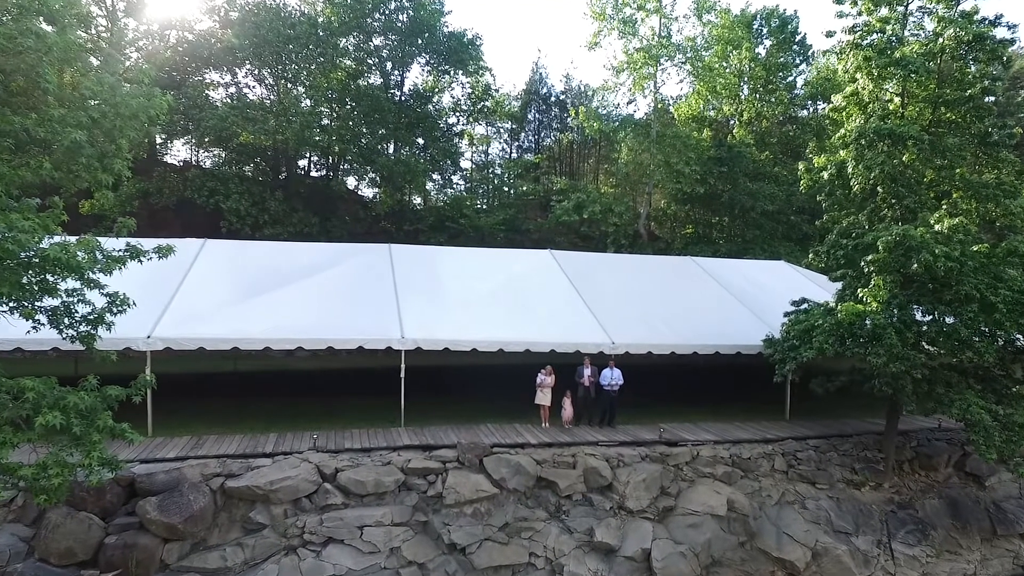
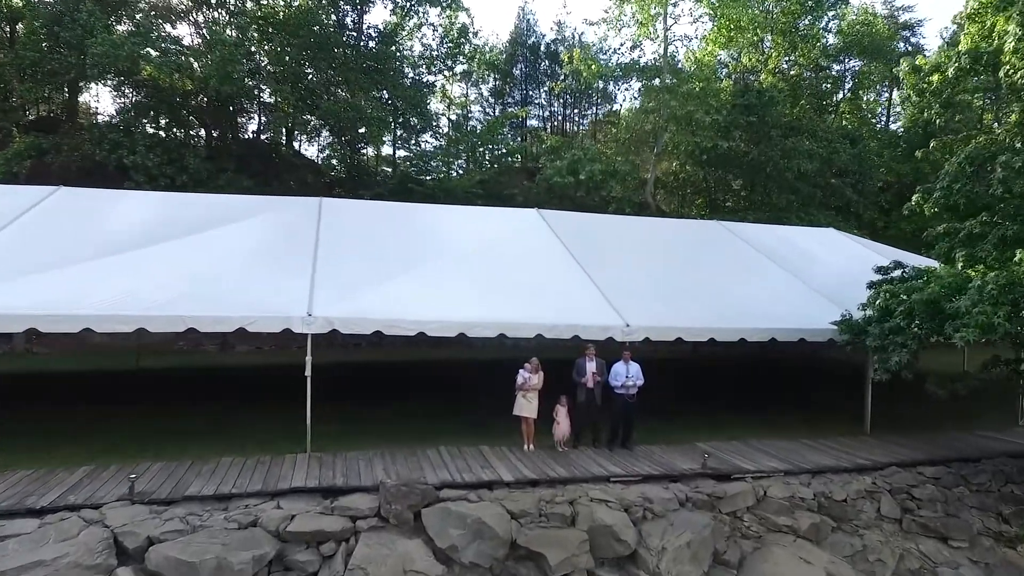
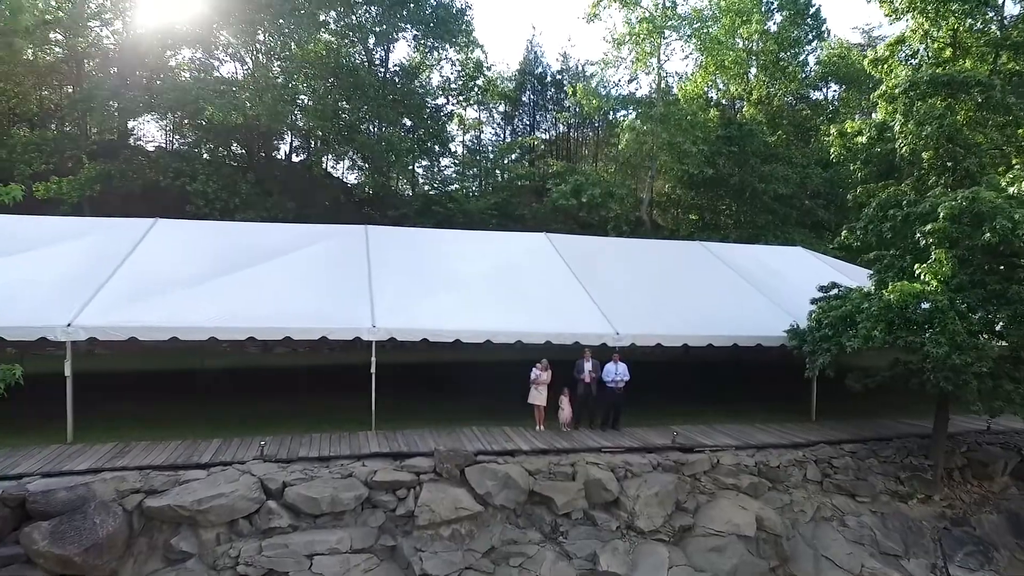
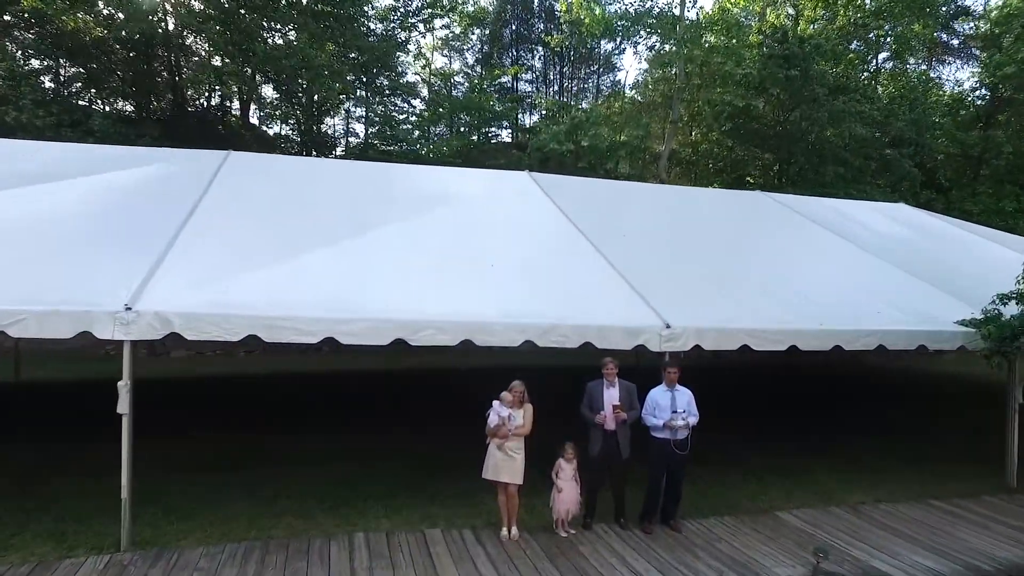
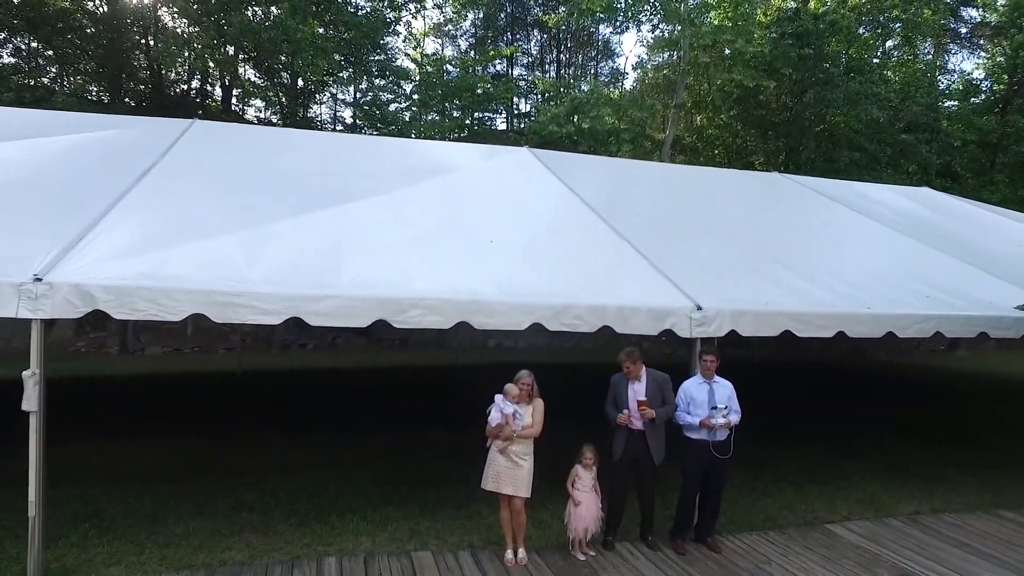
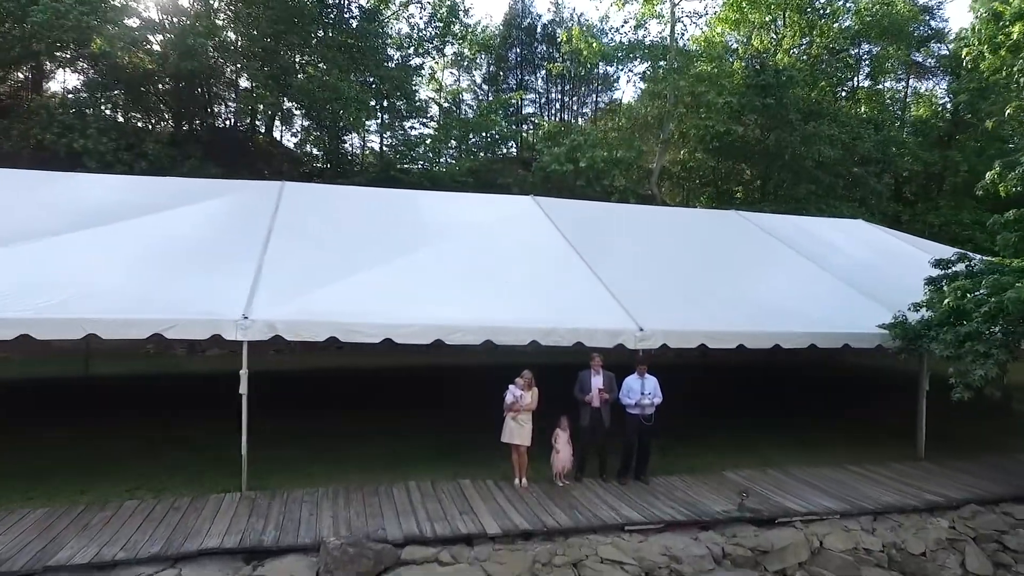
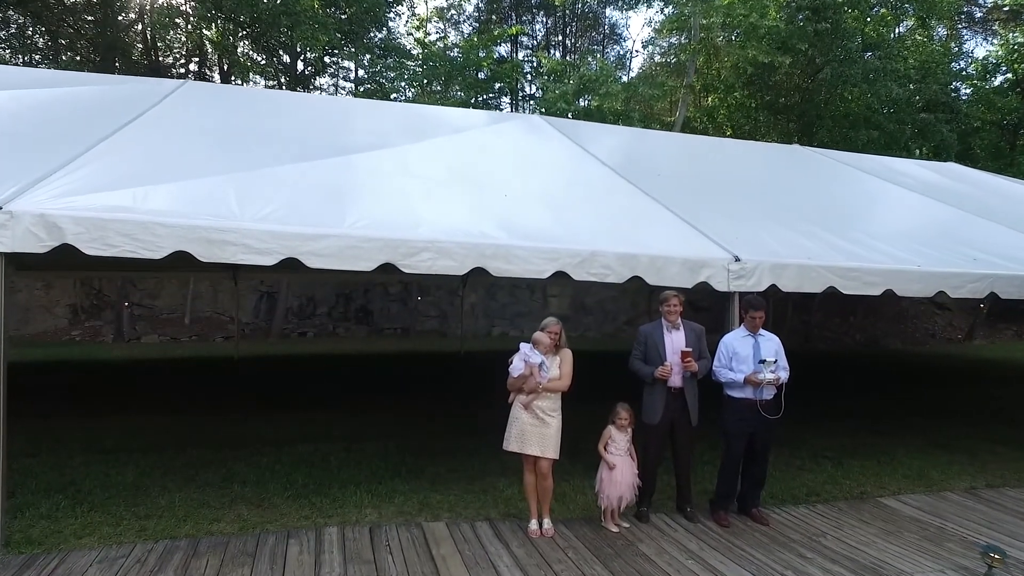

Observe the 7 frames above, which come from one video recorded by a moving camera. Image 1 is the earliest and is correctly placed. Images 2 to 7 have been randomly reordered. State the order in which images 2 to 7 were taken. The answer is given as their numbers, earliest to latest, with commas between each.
3, 2, 6, 4, 5, 7
